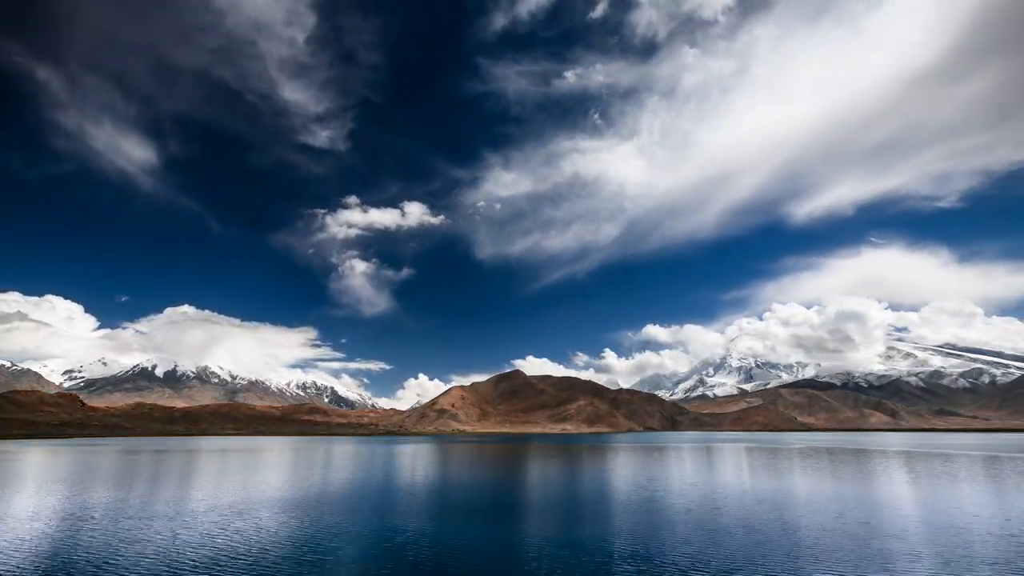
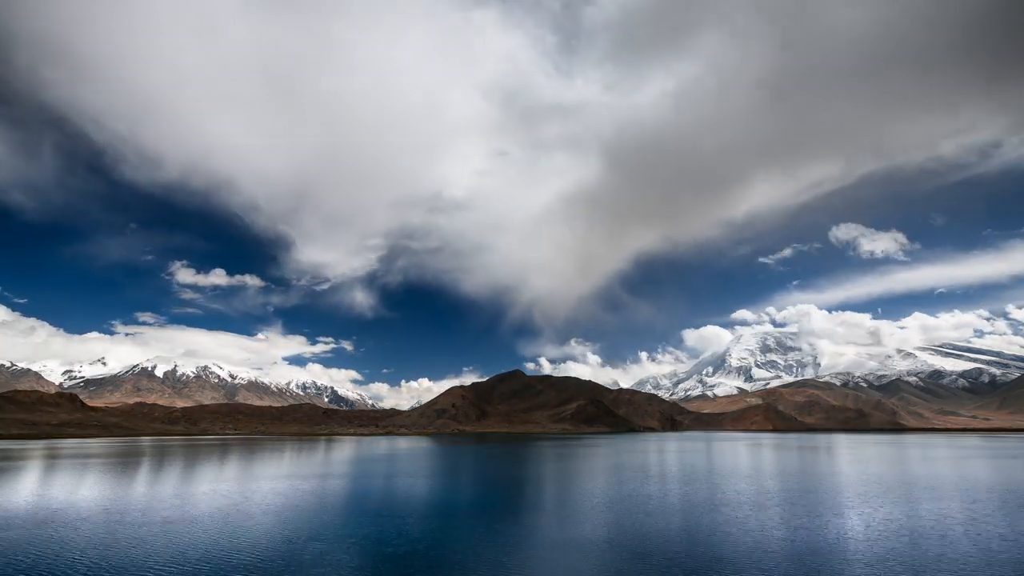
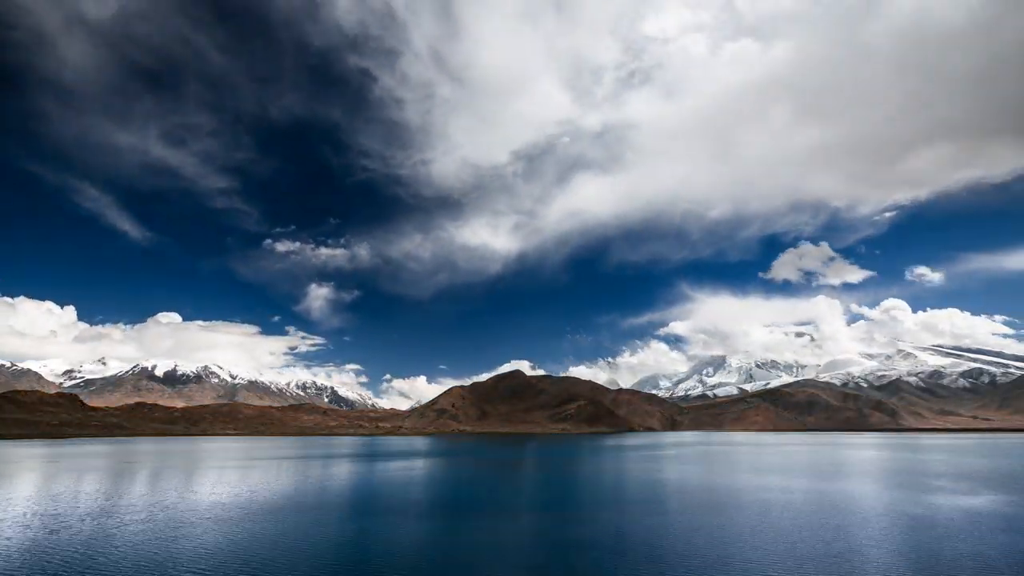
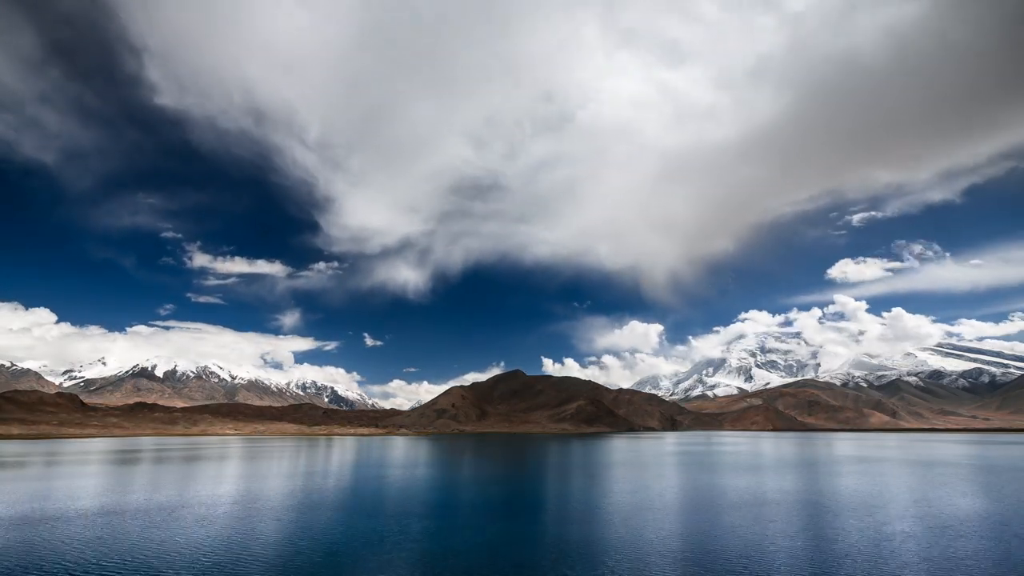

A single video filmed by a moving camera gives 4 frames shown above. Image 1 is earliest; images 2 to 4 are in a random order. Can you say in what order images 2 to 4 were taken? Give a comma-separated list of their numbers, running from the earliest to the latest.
3, 4, 2
